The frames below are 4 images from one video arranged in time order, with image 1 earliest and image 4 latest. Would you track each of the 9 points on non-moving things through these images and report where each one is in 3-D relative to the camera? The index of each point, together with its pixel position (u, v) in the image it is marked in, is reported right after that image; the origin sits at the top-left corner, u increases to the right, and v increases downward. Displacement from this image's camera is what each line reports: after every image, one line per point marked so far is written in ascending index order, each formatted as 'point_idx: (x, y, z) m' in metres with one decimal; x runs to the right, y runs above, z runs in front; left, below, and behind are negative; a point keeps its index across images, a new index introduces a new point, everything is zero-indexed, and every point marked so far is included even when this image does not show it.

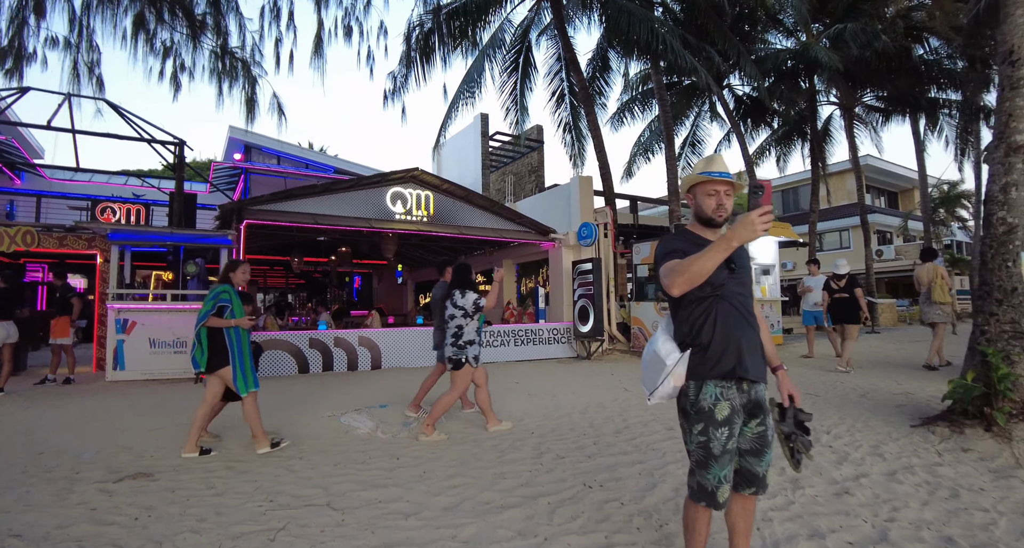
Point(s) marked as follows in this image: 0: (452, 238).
0: (-1.6, +0.9, +13.2) m
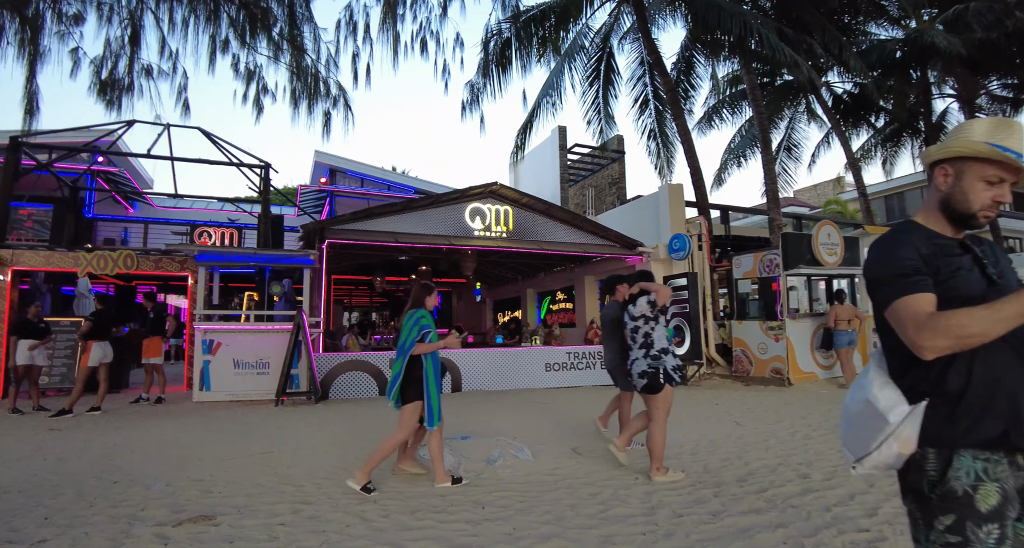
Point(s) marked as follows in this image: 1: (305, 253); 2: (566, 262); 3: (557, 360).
0: (+0.6, +0.5, +12.4) m
1: (-3.6, +0.4, +8.8) m
2: (+1.5, +0.3, +14.0) m
3: (+1.0, -1.9, +10.7) m
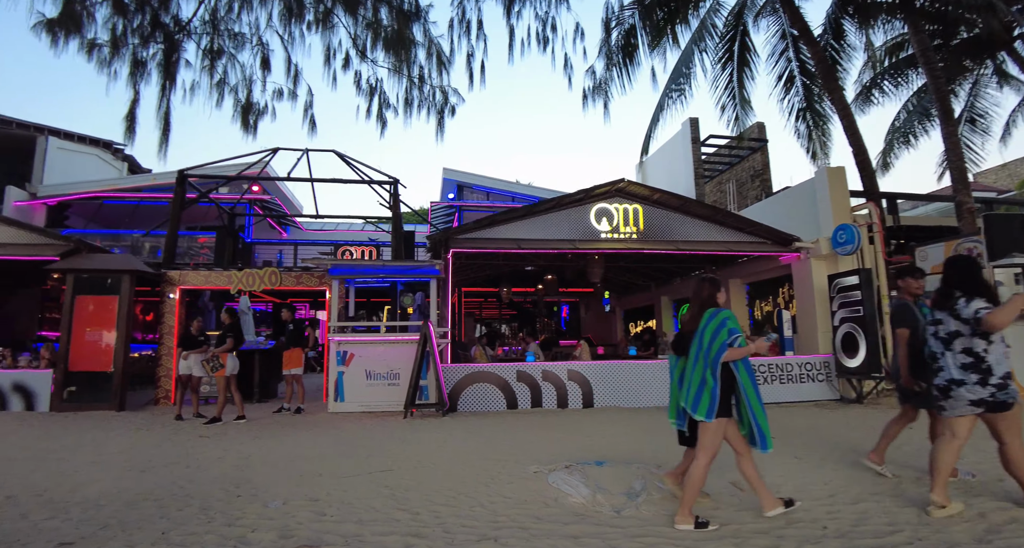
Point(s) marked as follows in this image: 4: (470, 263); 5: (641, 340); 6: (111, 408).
0: (+3.5, +0.4, +11.1) m
1: (-1.3, +0.2, +8.6) m
2: (+4.8, +0.3, +12.4) m
3: (+3.6, -1.9, +9.3) m
4: (-0.9, +0.2, +10.9) m
5: (+4.2, -2.2, +16.0) m
6: (-6.9, -2.3, +8.3) m
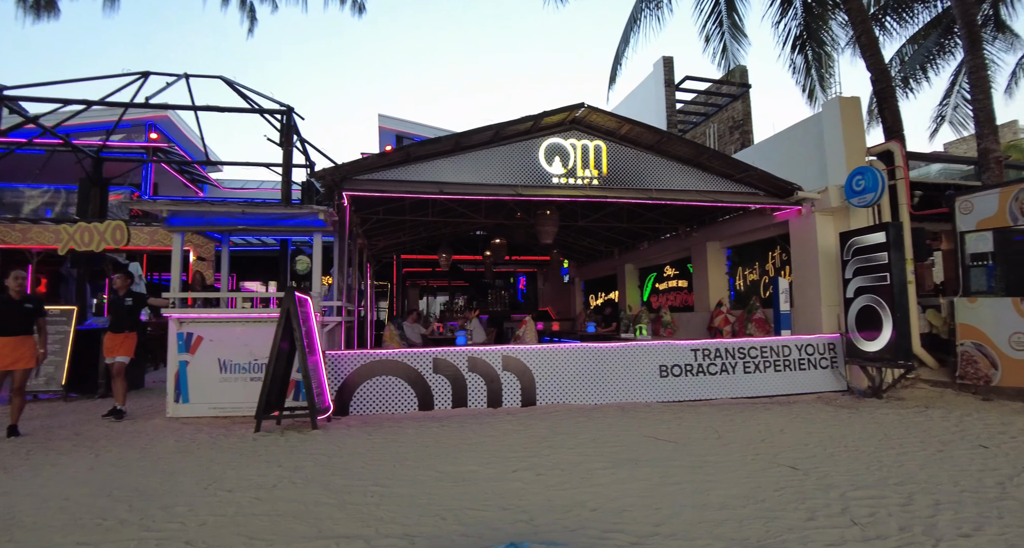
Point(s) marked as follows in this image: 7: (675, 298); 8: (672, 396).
0: (+2.3, +1.1, +8.8) m
1: (-2.5, +0.8, +6.2) m
2: (+3.6, +1.1, +10.0) m
3: (+2.4, -1.3, +7.0) m
4: (-2.1, +0.9, +8.5) m
5: (+2.9, -1.2, +13.7) m
6: (-8.1, -1.7, +5.9) m
7: (+3.9, -0.6, +11.1) m
8: (+2.3, -1.8, +7.0) m
